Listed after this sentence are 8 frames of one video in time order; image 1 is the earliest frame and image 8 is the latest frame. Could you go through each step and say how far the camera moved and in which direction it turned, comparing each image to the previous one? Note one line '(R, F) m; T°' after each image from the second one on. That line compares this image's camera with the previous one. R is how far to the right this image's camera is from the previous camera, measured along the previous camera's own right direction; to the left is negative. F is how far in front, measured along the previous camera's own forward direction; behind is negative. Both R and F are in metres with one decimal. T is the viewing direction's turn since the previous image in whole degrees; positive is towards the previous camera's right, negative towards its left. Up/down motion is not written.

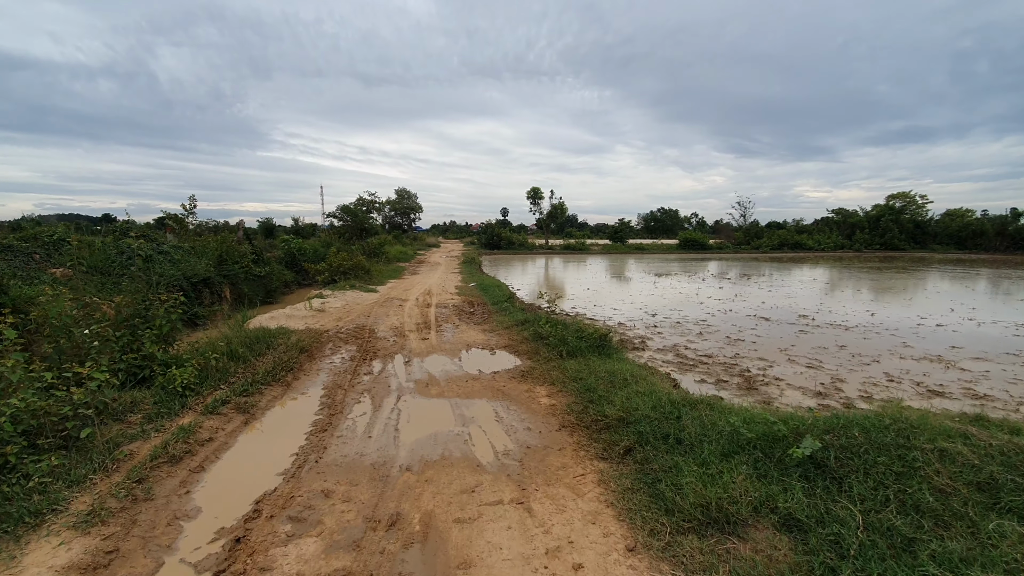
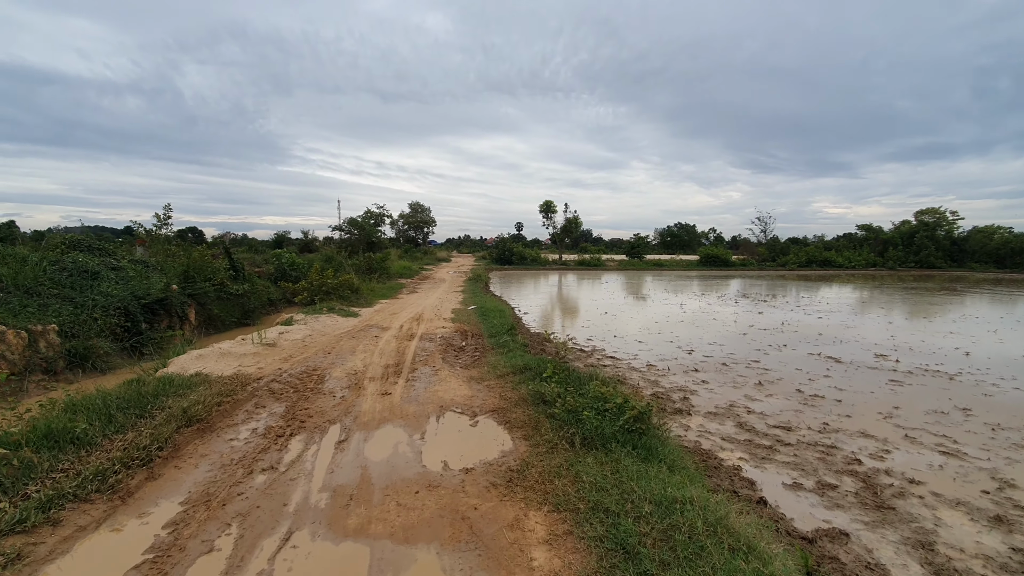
(+0.2, +2.0) m; -2°
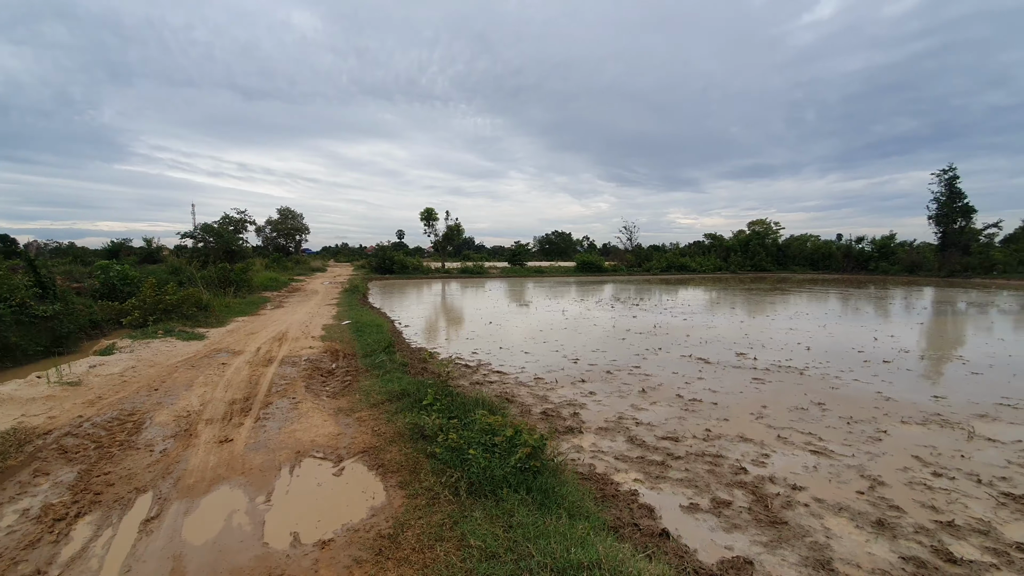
(+0.1, +0.5) m; +14°
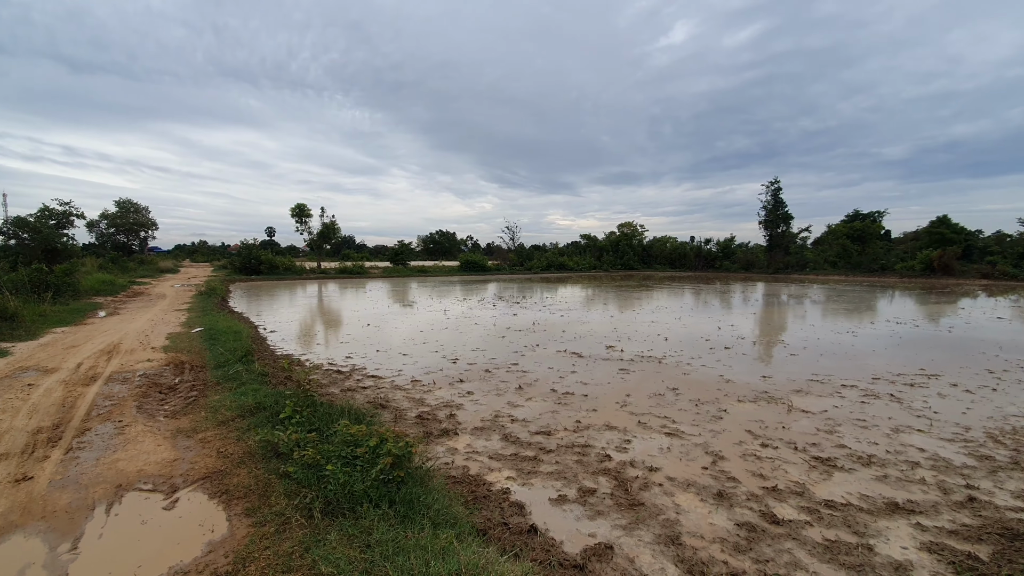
(+0.1, +0.1) m; +13°
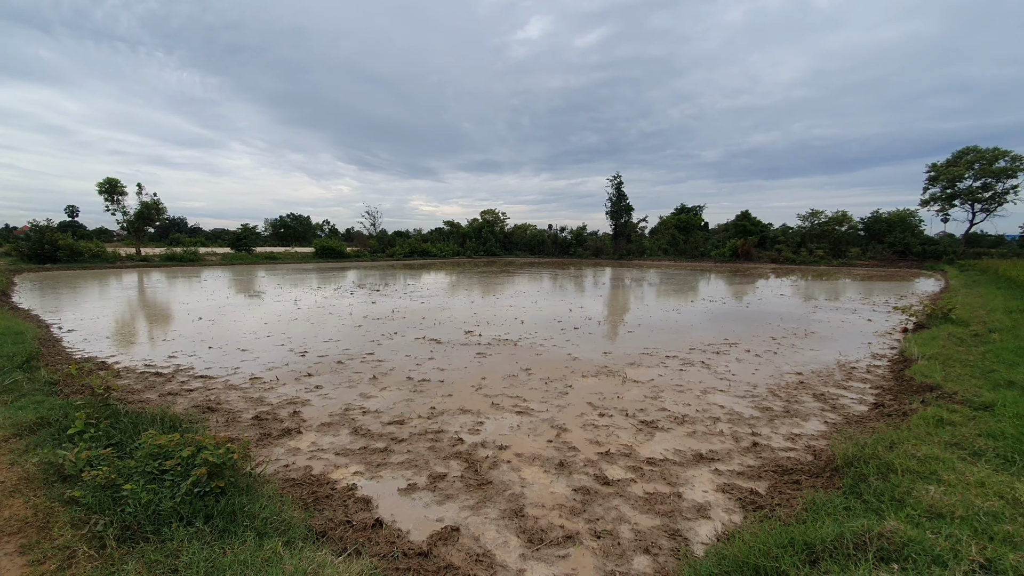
(+0.1, 0.0) m; +16°
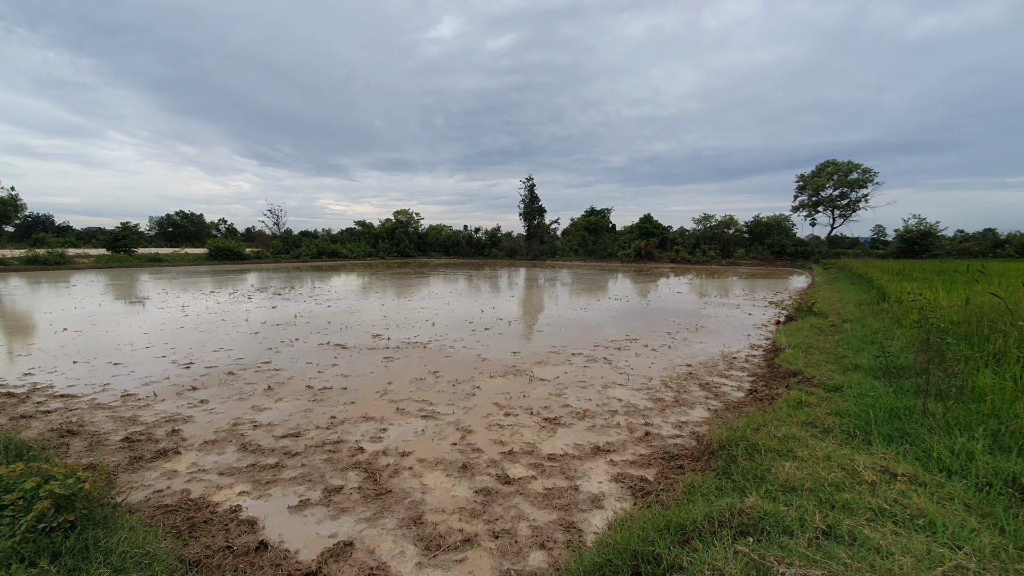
(+0.1, 0.0) m; +10°
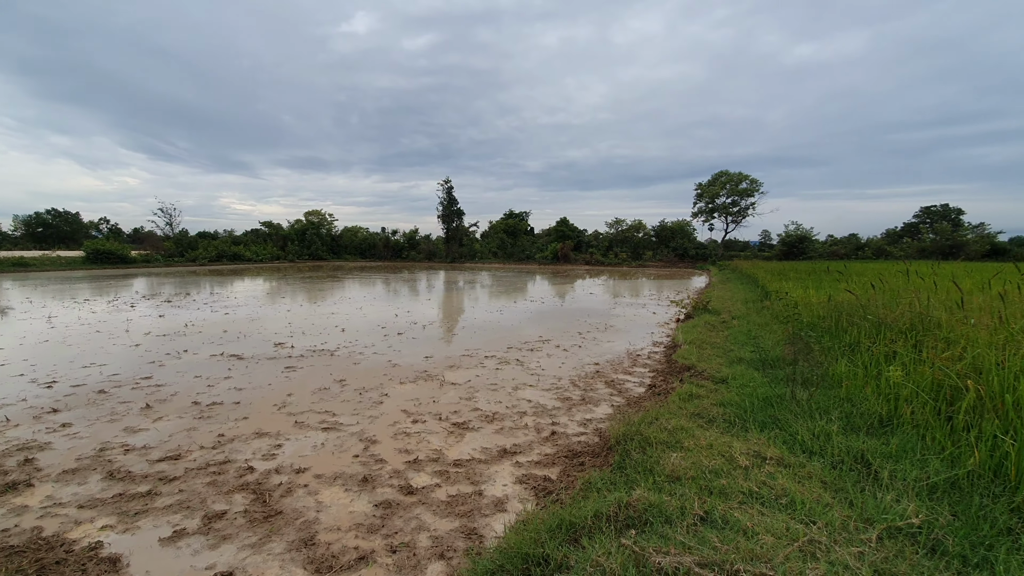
(+0.1, 0.0) m; +9°
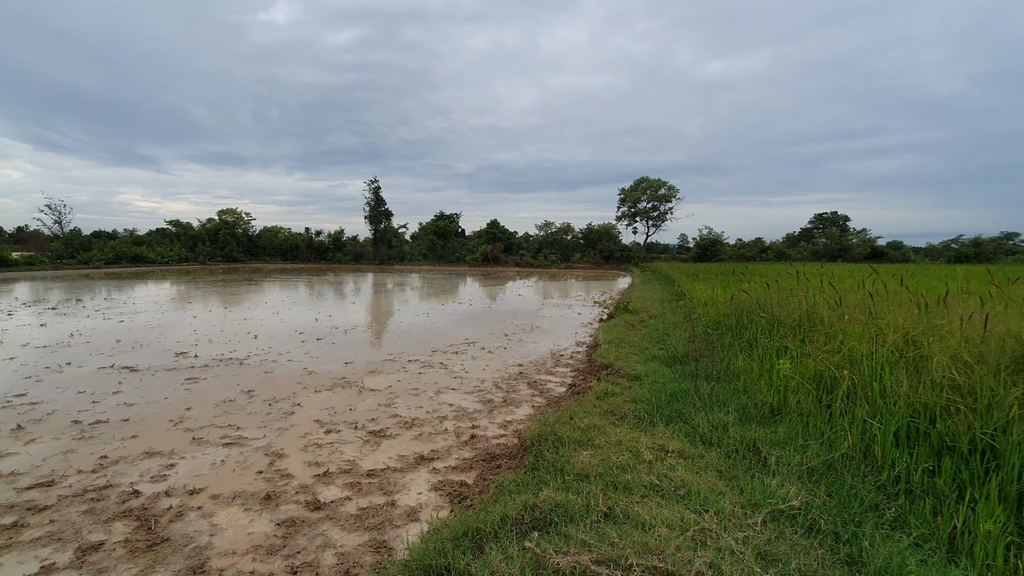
(+0.1, 0.0) m; +8°
